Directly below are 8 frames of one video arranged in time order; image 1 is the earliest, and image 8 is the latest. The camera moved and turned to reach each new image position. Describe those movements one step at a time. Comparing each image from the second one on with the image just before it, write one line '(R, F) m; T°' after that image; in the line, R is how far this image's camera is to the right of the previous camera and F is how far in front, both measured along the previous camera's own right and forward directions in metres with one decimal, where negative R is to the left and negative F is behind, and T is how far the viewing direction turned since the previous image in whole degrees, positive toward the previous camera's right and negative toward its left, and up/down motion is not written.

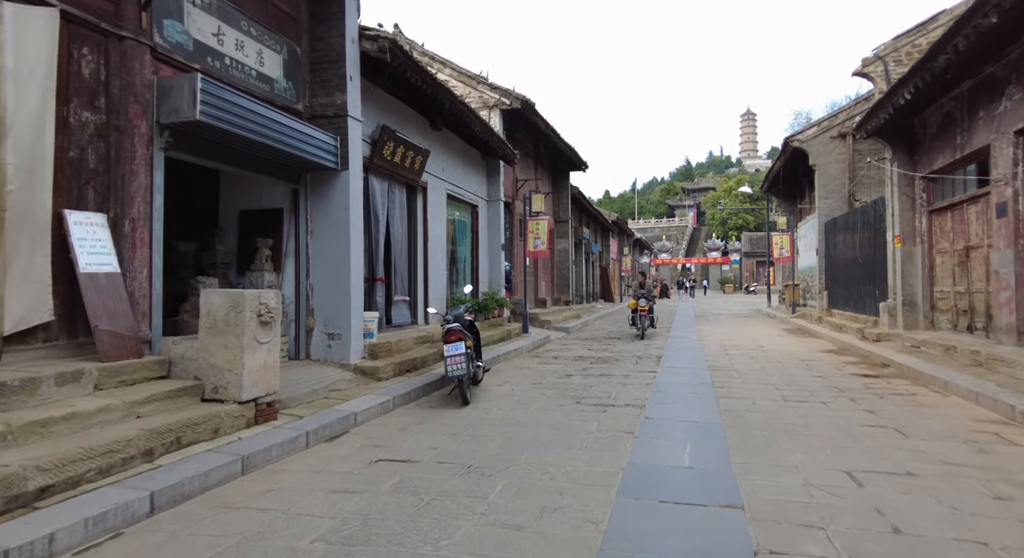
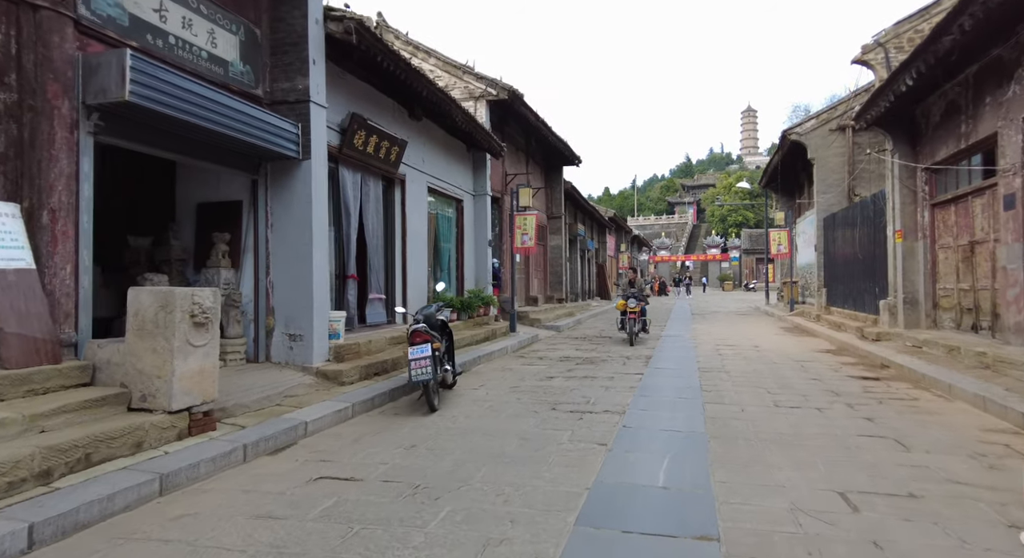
(+0.3, +0.5) m; 0°
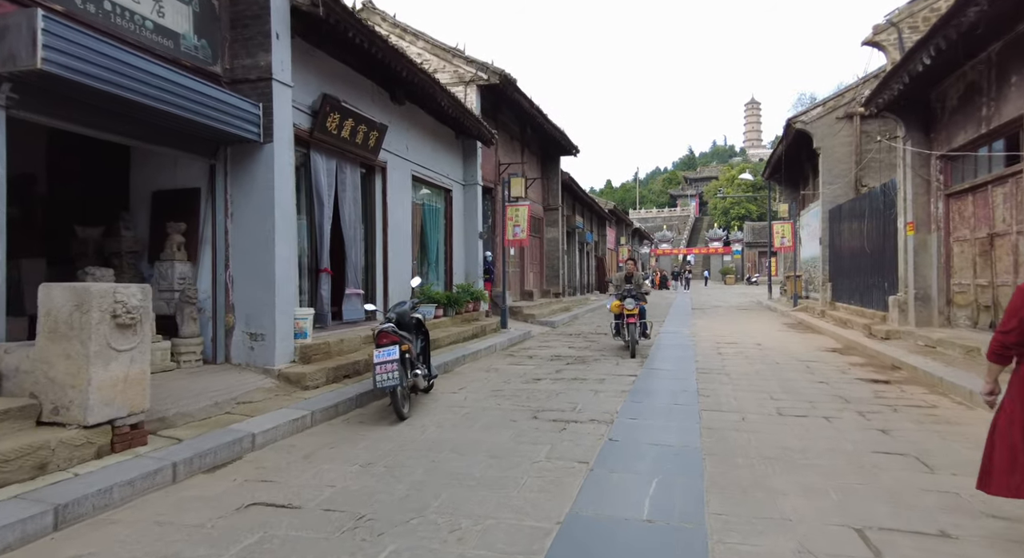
(+0.2, +0.6) m; 0°
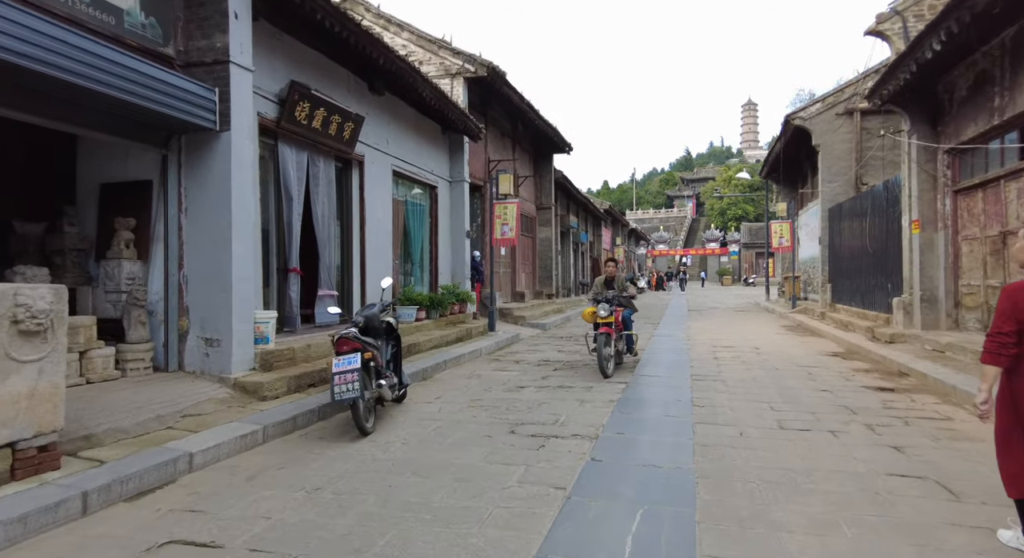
(+0.2, +0.5) m; 0°
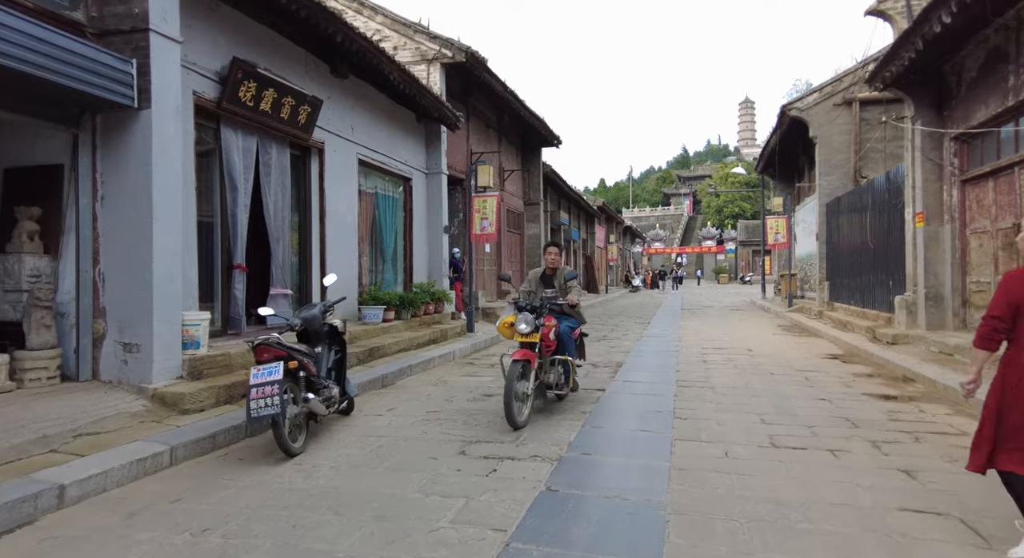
(+0.3, +0.7) m; 0°
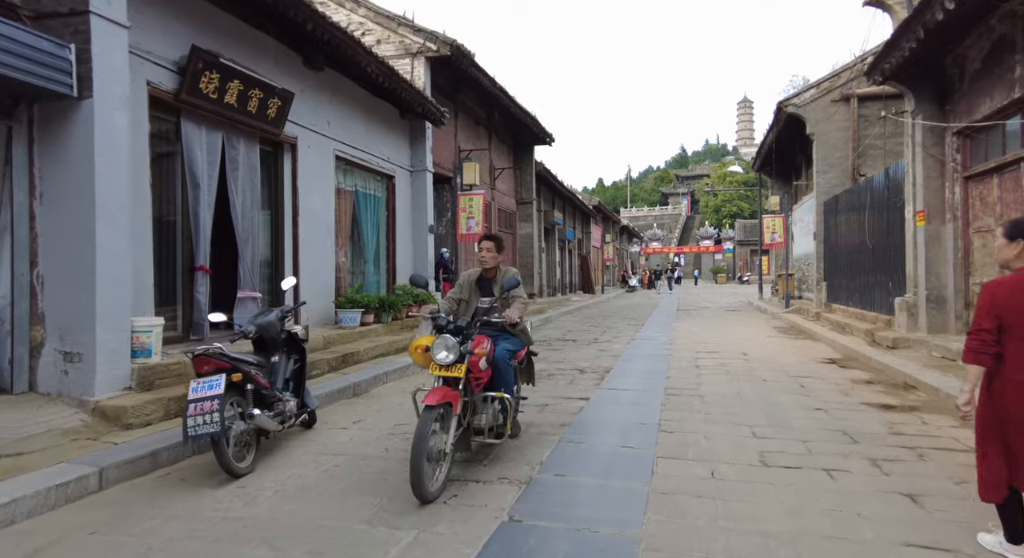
(+0.2, +0.4) m; 0°
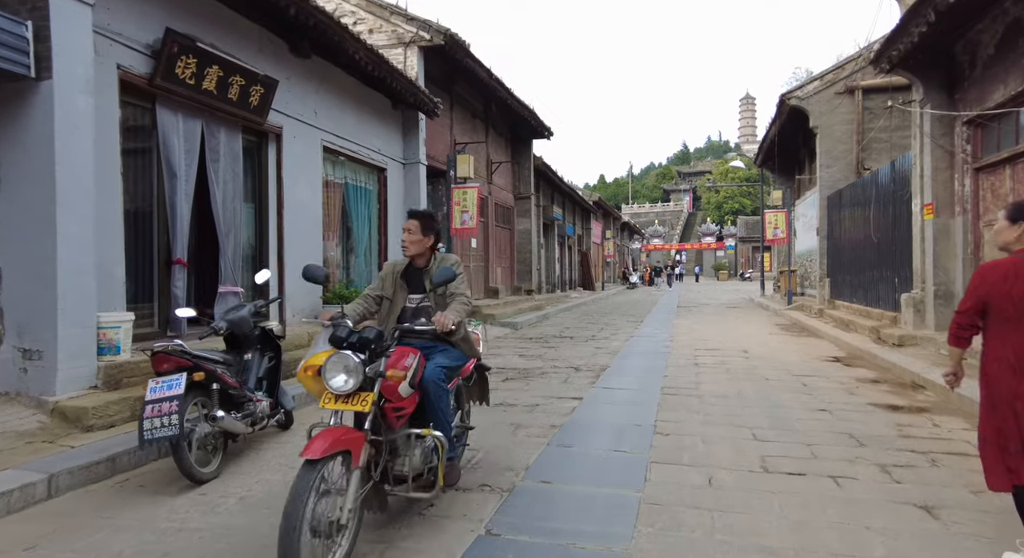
(+0.1, +0.3) m; 0°
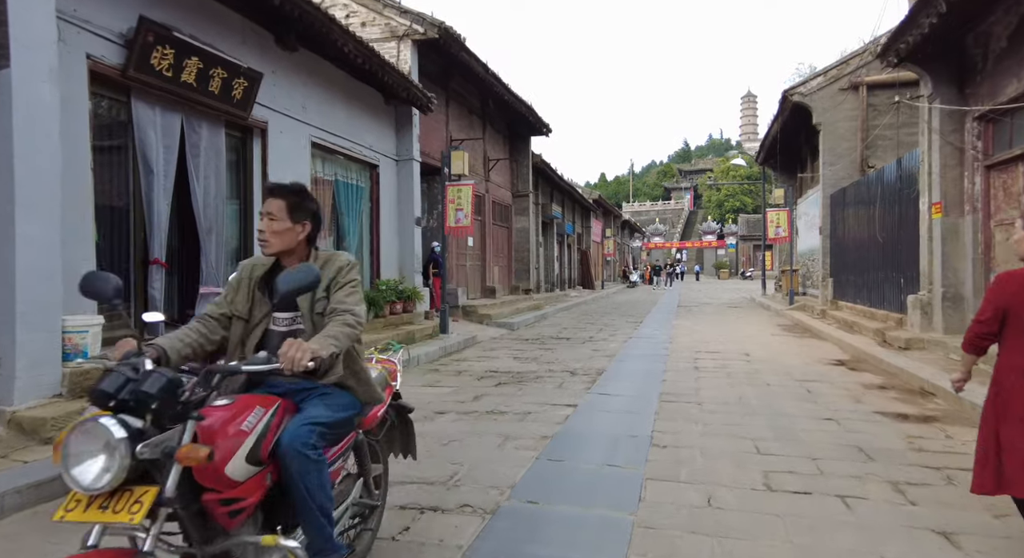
(+0.1, +0.3) m; 0°
